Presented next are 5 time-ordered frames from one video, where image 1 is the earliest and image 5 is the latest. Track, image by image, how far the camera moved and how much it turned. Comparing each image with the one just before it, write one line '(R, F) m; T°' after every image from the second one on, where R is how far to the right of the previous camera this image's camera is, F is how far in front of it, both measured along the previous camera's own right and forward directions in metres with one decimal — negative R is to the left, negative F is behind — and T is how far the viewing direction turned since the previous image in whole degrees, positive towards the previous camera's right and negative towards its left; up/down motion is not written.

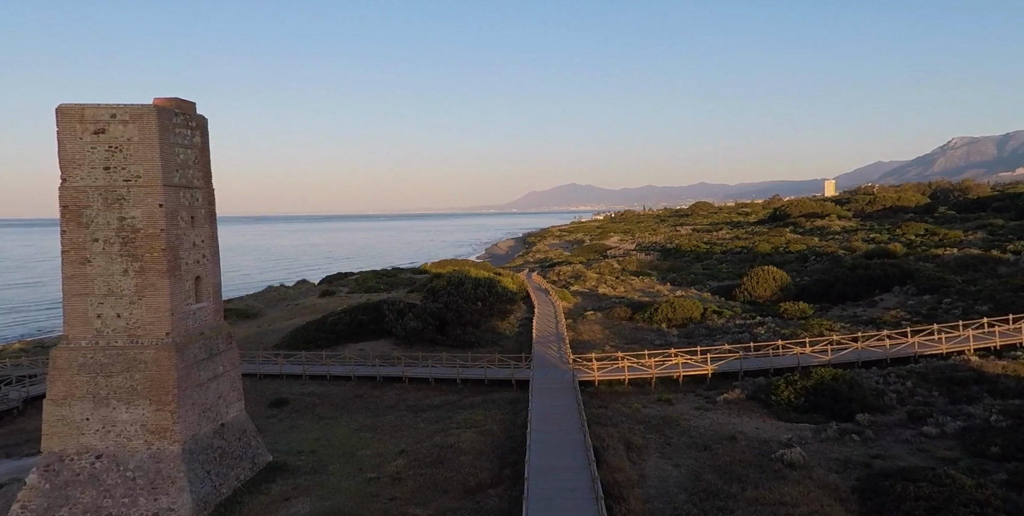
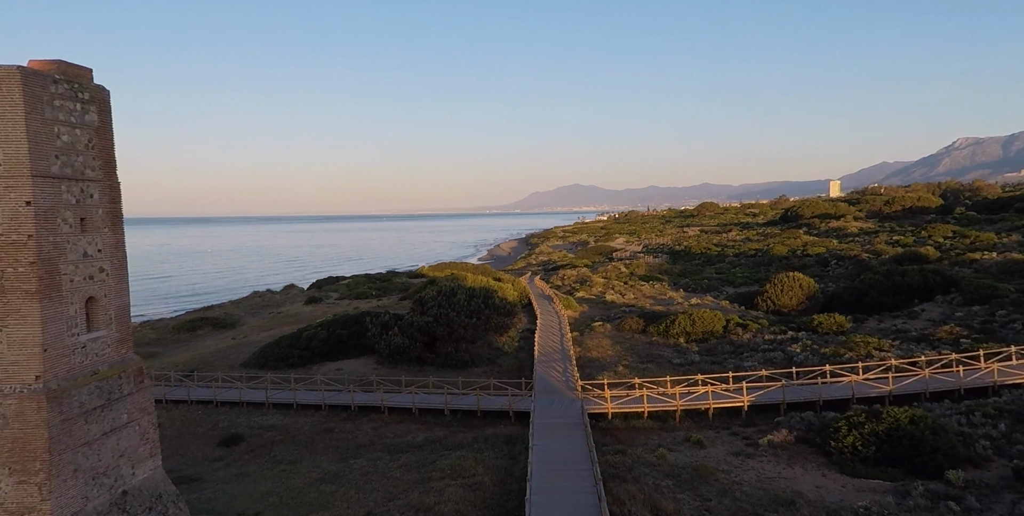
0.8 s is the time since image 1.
(+0.1, +3.0) m; 0°
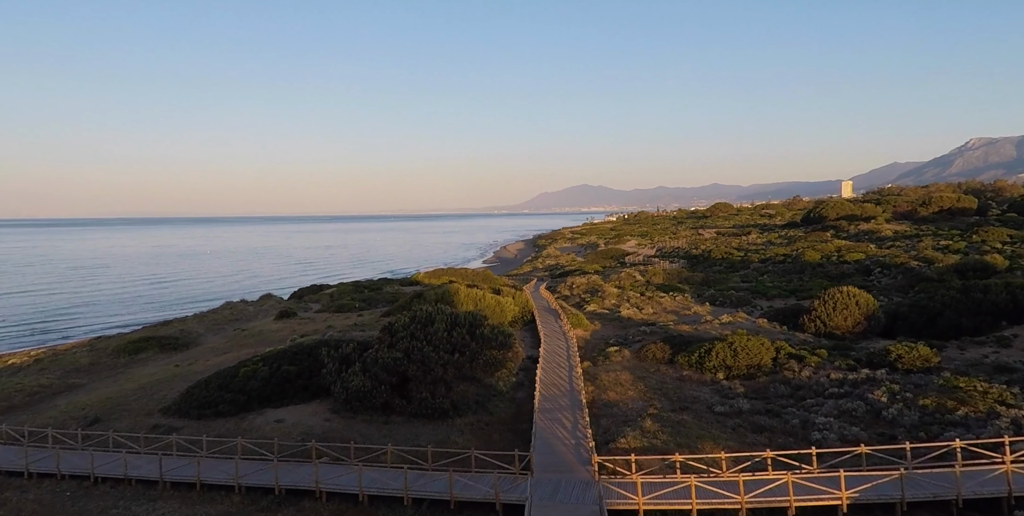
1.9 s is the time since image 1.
(+0.4, +5.0) m; -1°
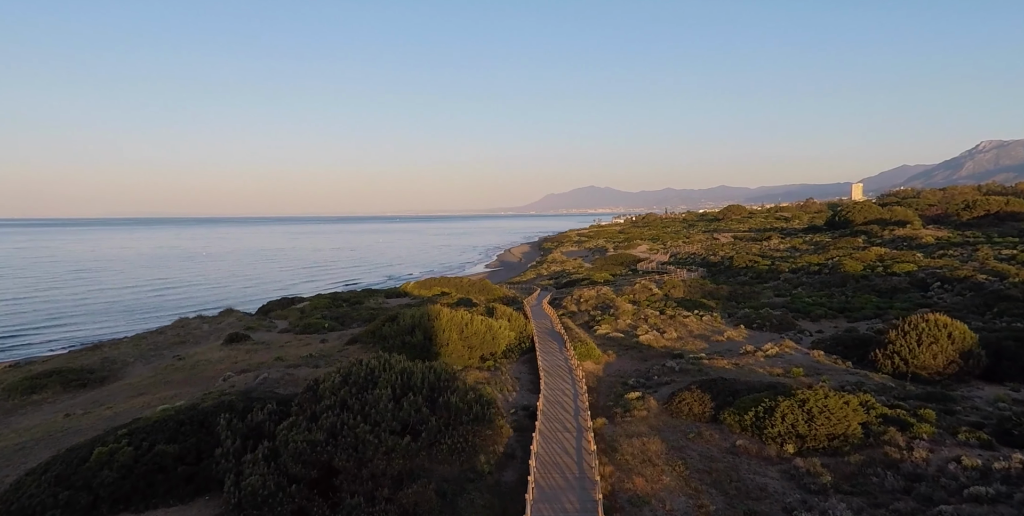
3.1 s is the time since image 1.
(+0.5, +5.7) m; -1°
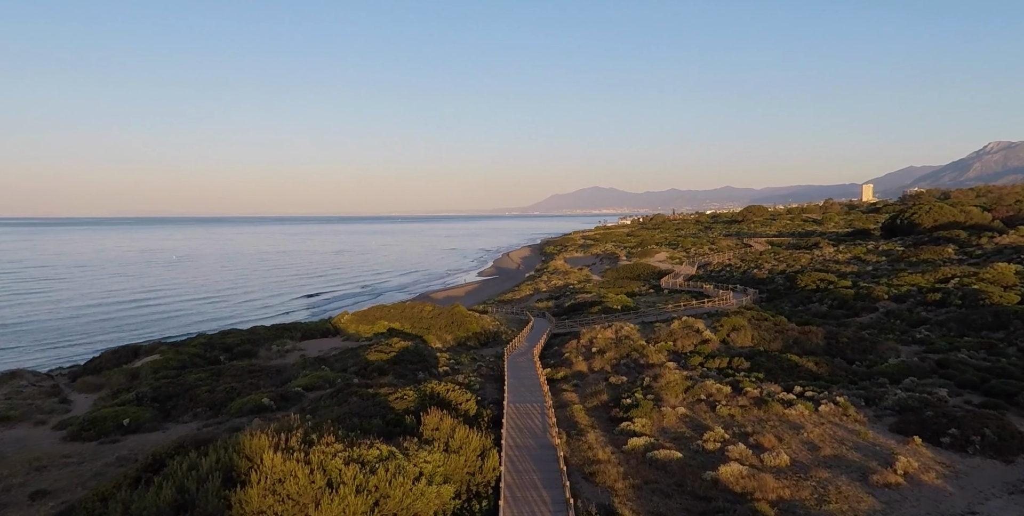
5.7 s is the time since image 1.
(+1.2, +14.6) m; 0°
